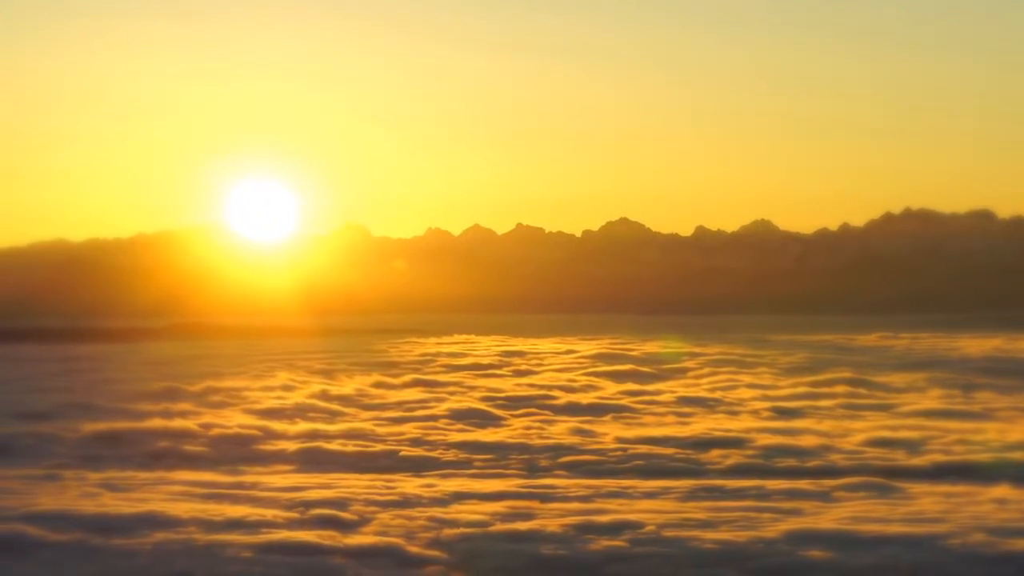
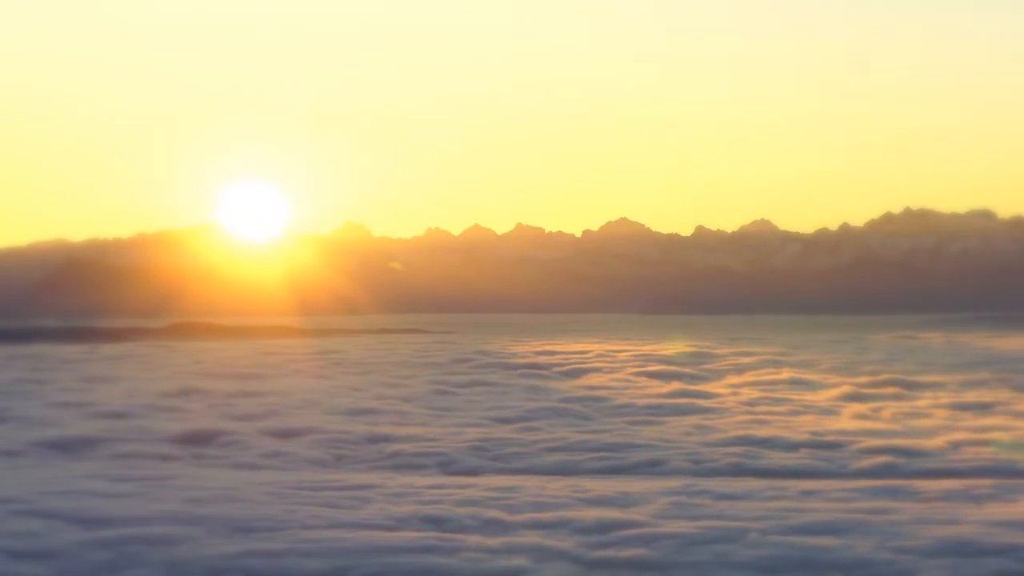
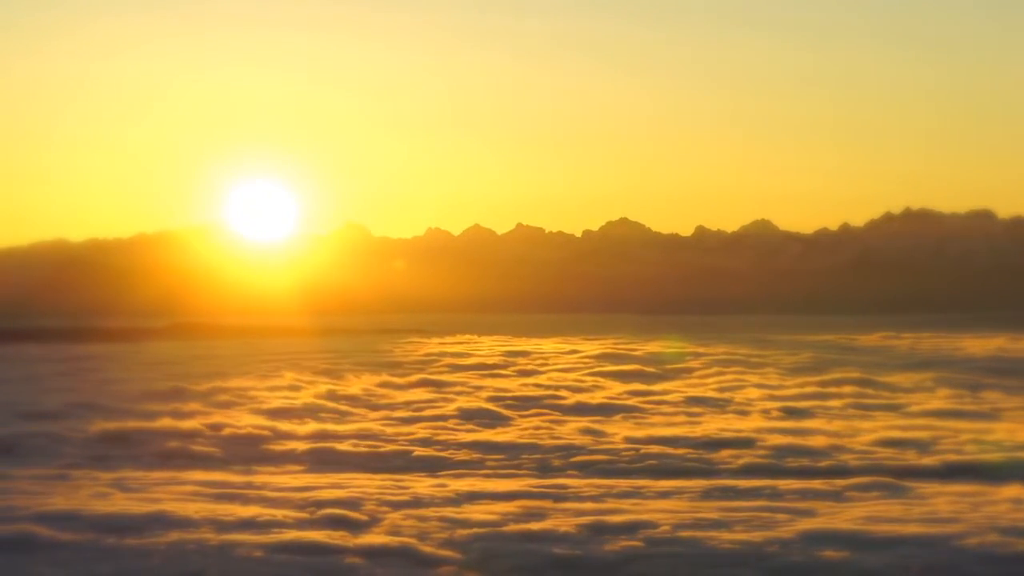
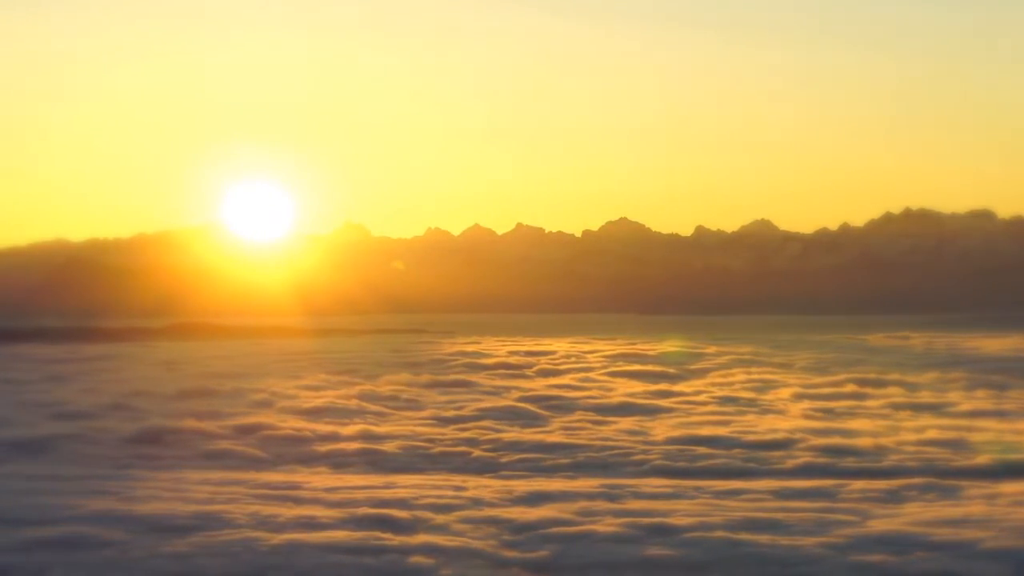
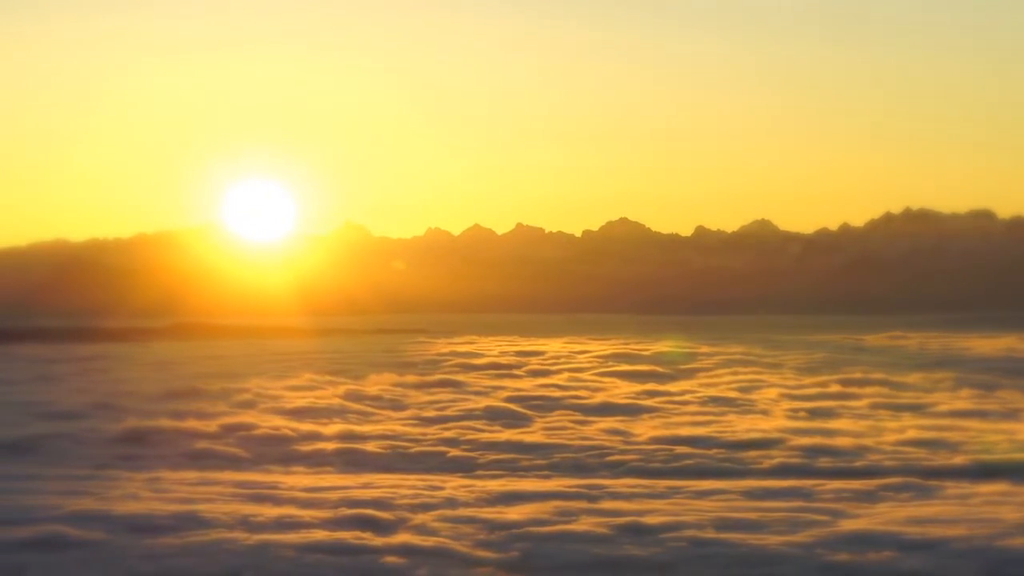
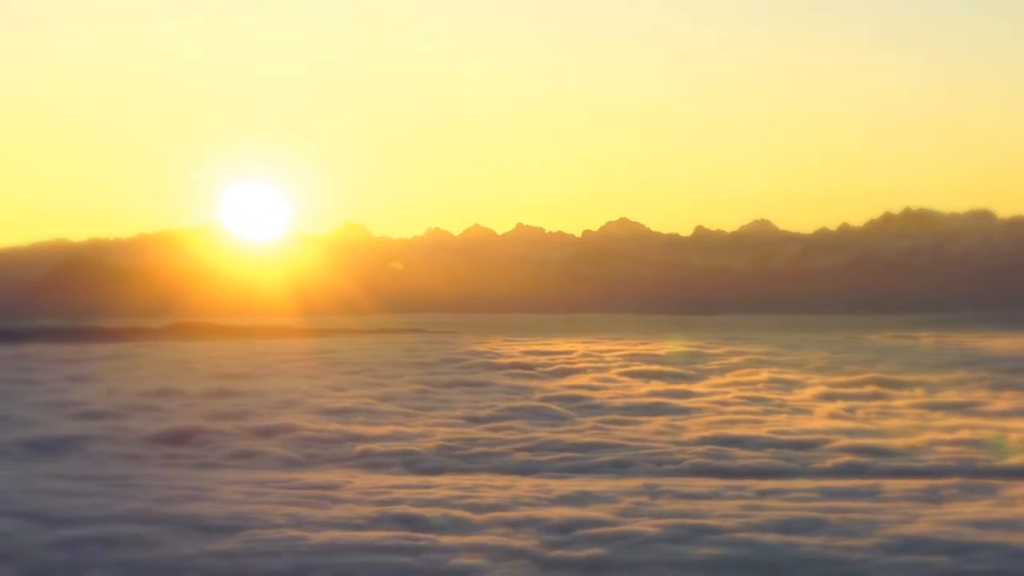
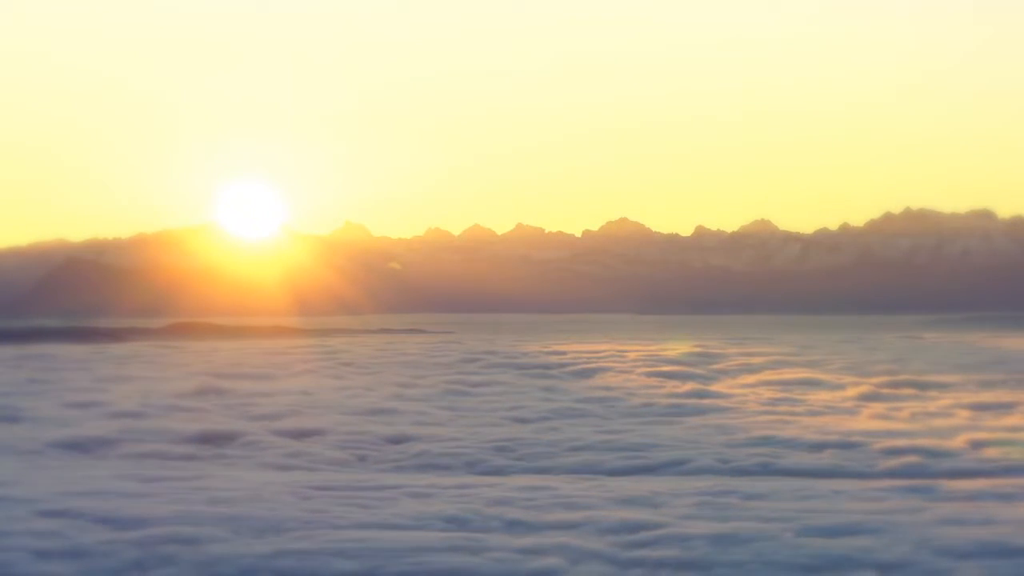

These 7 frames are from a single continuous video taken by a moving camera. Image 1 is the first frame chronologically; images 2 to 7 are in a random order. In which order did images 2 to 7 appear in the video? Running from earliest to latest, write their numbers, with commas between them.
3, 5, 4, 6, 2, 7
